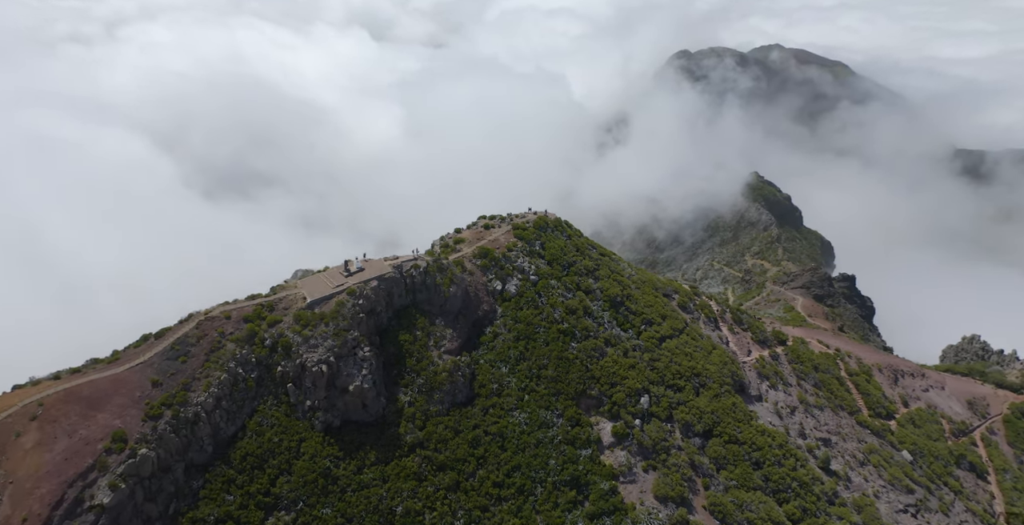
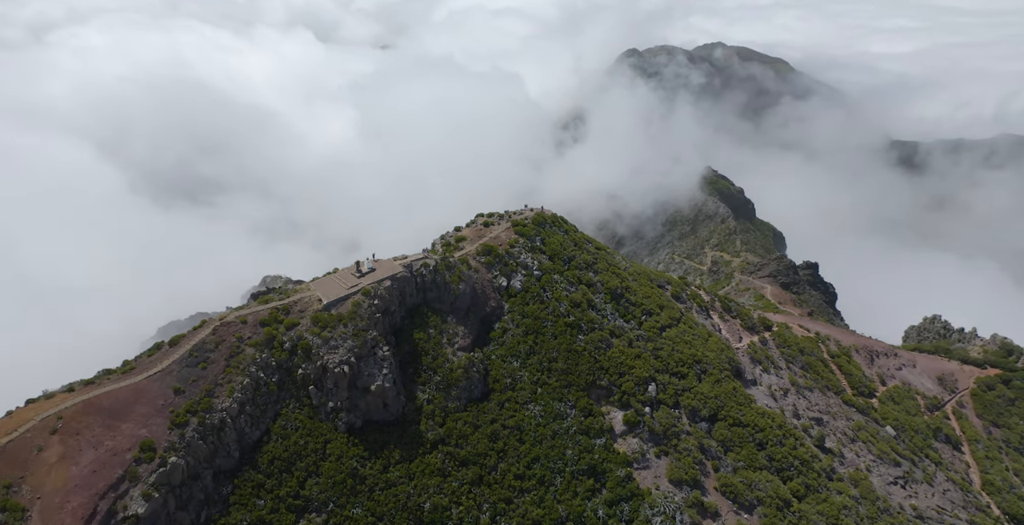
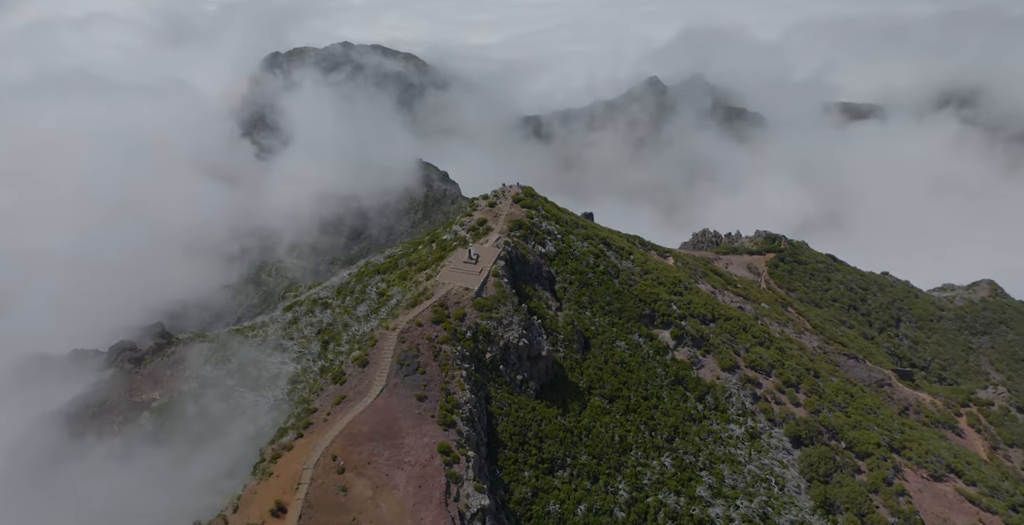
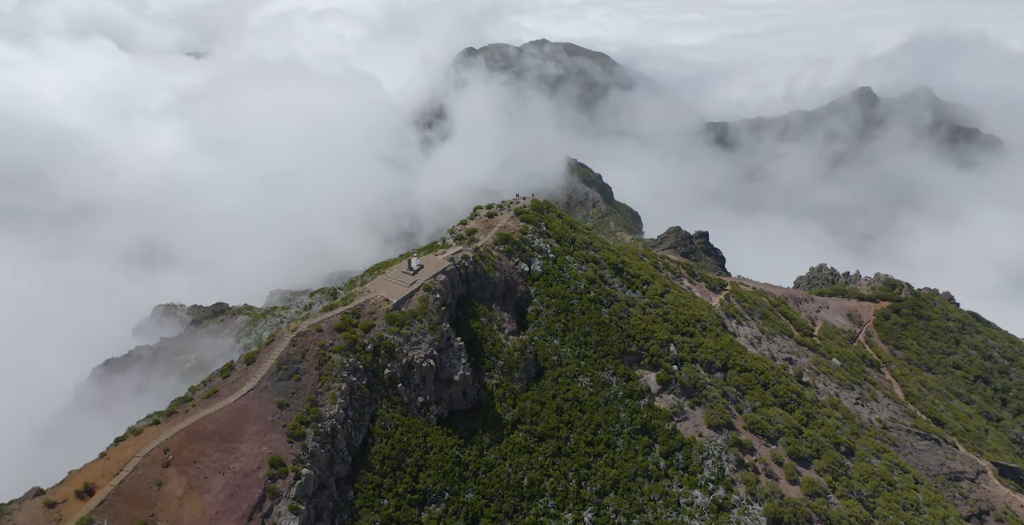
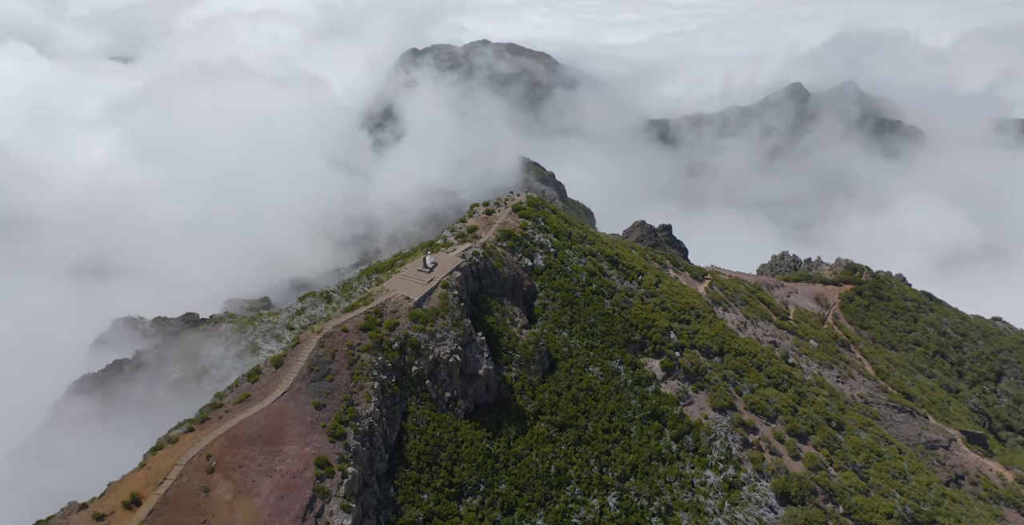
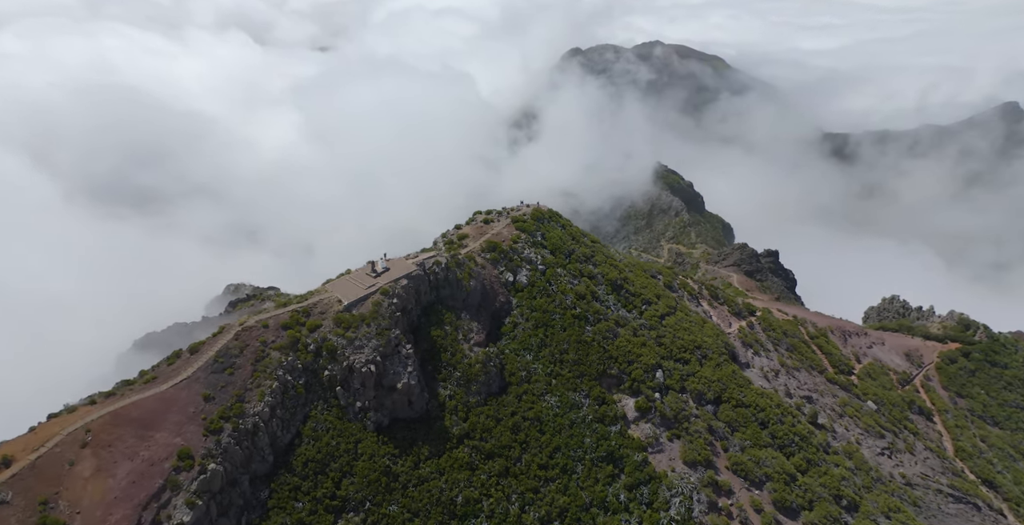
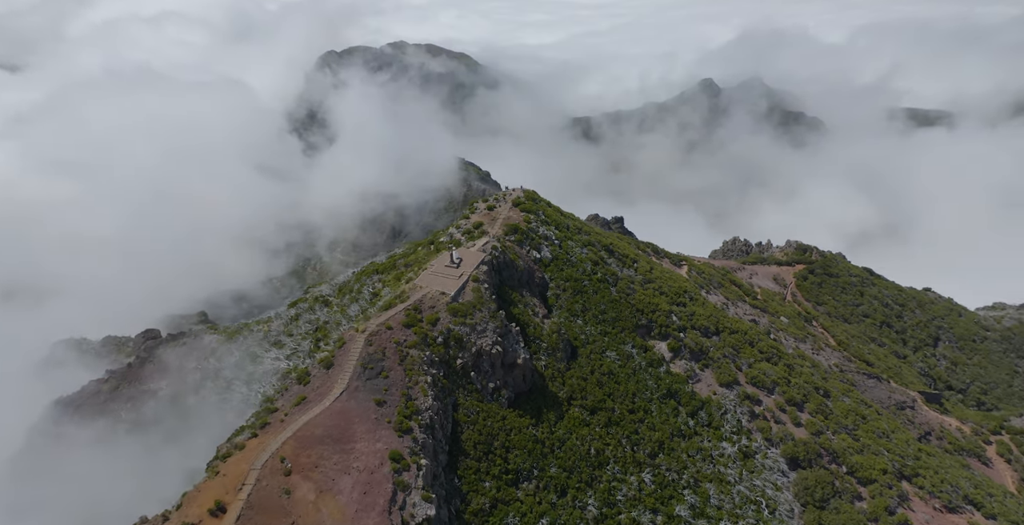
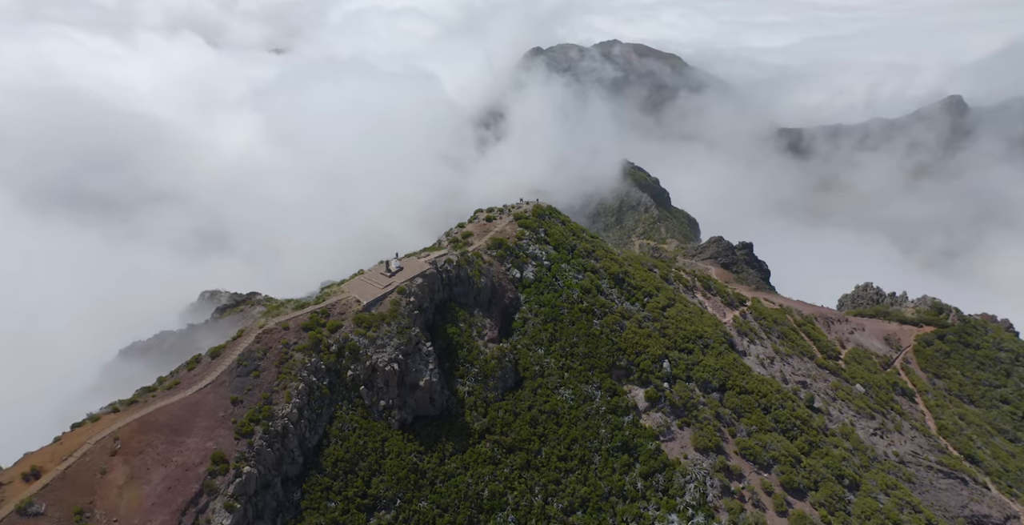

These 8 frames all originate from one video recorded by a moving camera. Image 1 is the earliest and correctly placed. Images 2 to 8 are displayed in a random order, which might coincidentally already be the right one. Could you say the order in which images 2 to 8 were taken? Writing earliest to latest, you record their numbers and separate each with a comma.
2, 6, 8, 4, 5, 7, 3
